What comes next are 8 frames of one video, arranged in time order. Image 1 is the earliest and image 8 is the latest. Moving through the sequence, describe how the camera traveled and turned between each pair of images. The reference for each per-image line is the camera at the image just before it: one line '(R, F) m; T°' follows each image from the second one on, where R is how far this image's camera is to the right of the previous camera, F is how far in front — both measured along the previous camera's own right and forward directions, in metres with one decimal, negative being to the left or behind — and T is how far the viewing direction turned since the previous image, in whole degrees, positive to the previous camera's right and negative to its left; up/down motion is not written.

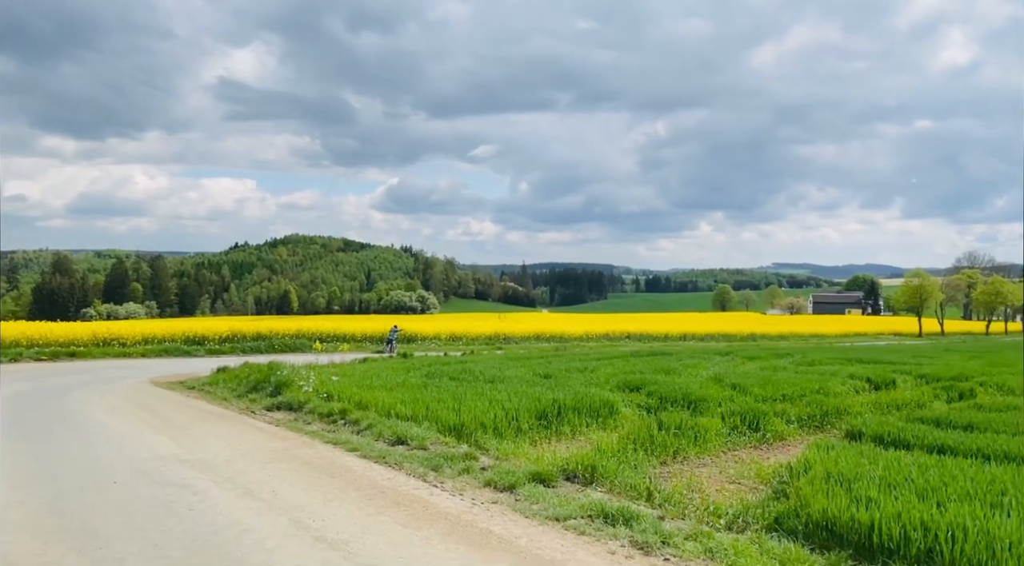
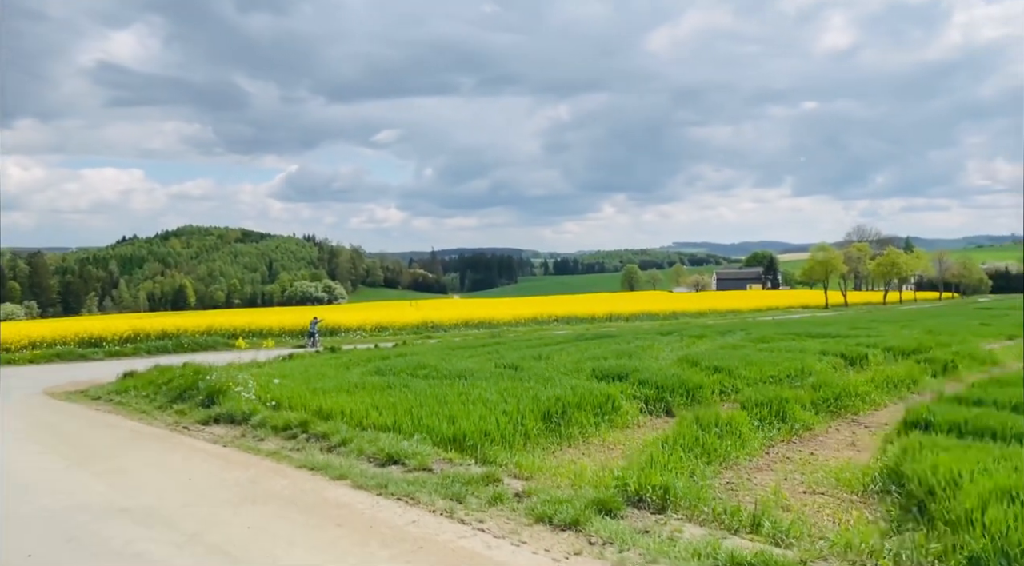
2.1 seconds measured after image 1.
(-1.0, +1.9) m; +6°
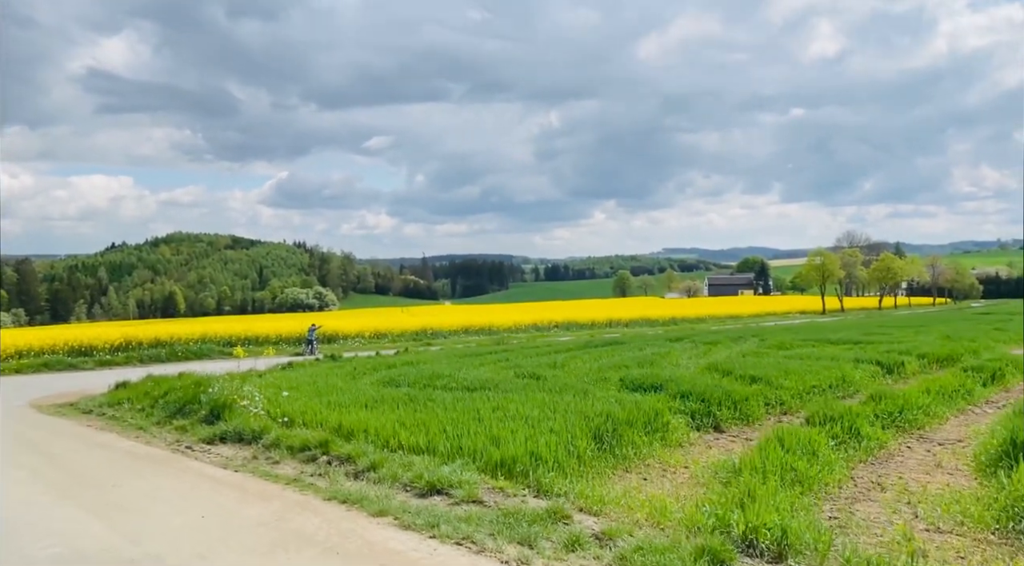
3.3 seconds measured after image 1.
(-0.6, +1.1) m; +1°
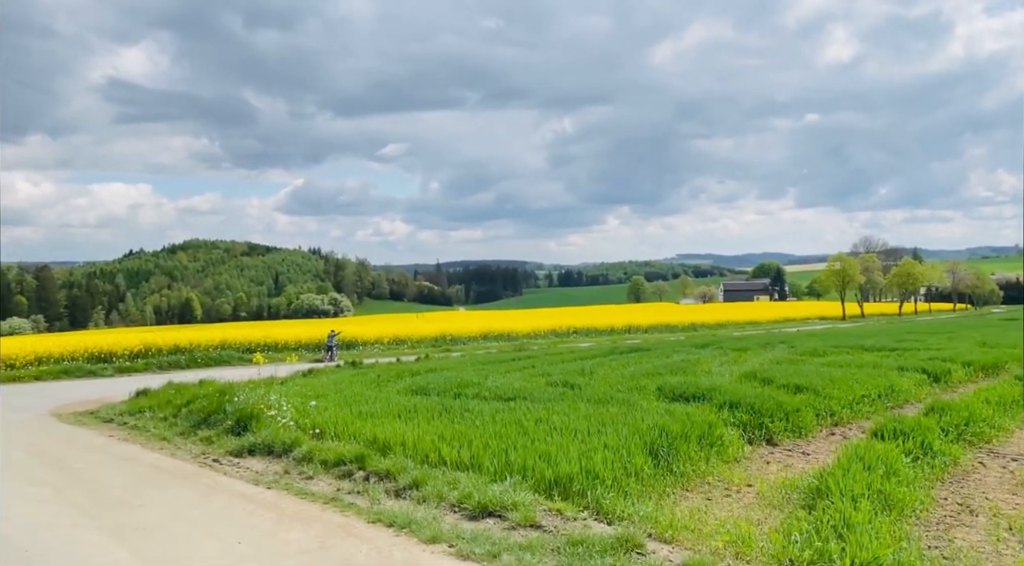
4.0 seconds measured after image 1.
(-0.4, +0.6) m; -1°
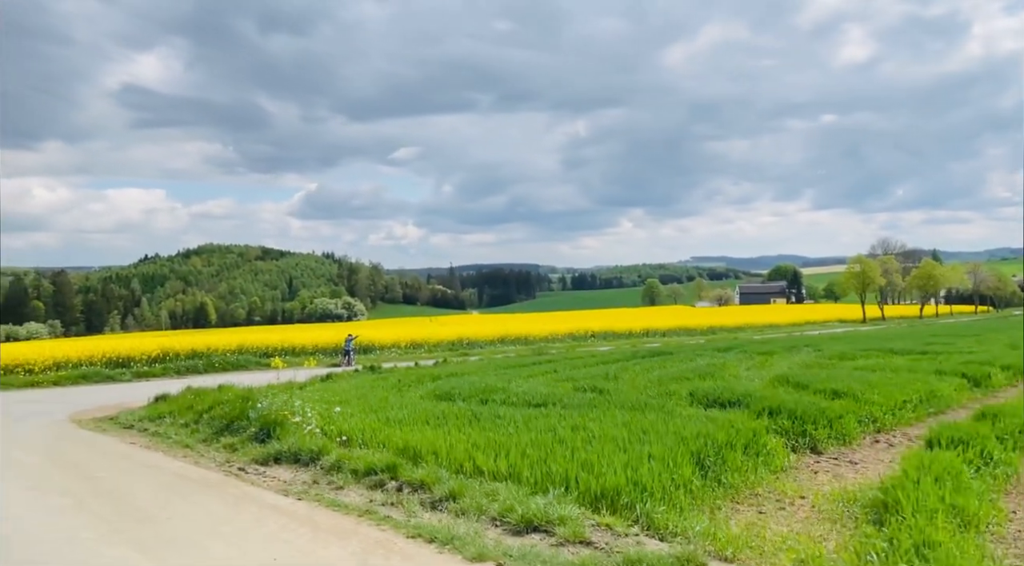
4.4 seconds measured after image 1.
(-0.2, +0.4) m; -1°
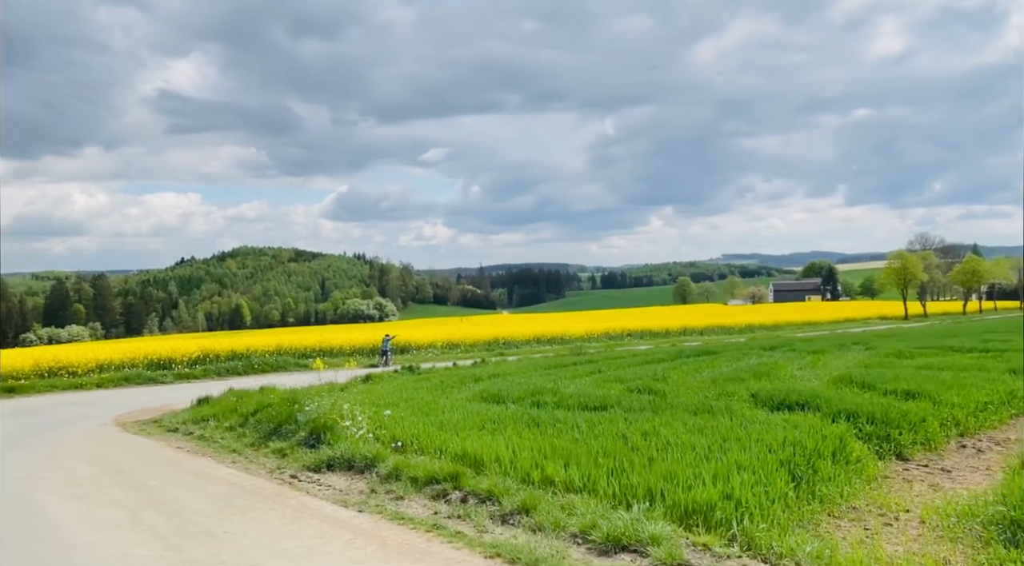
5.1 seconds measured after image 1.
(-0.4, +0.6) m; -2°
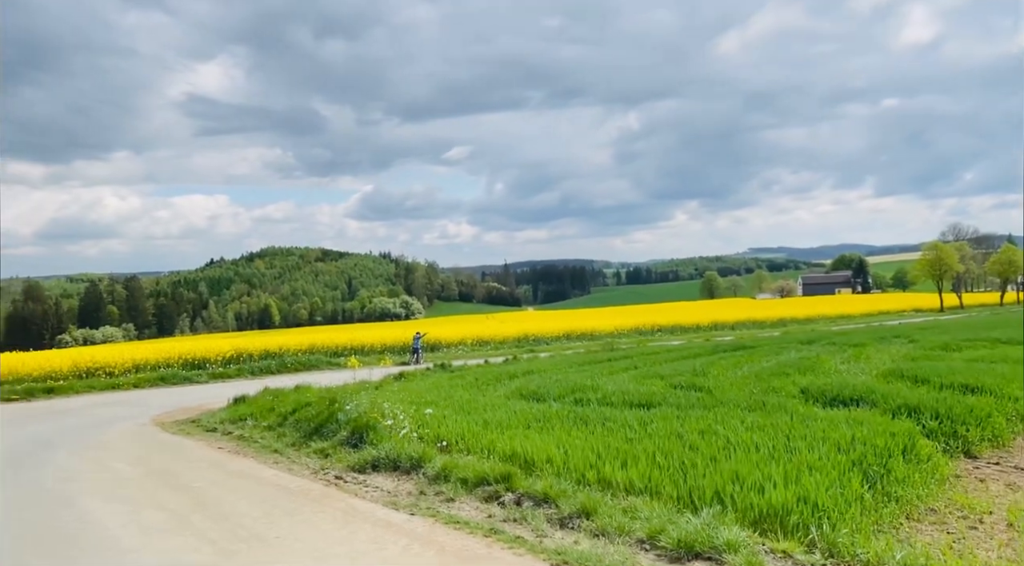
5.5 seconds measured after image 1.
(-0.2, +0.3) m; -2°
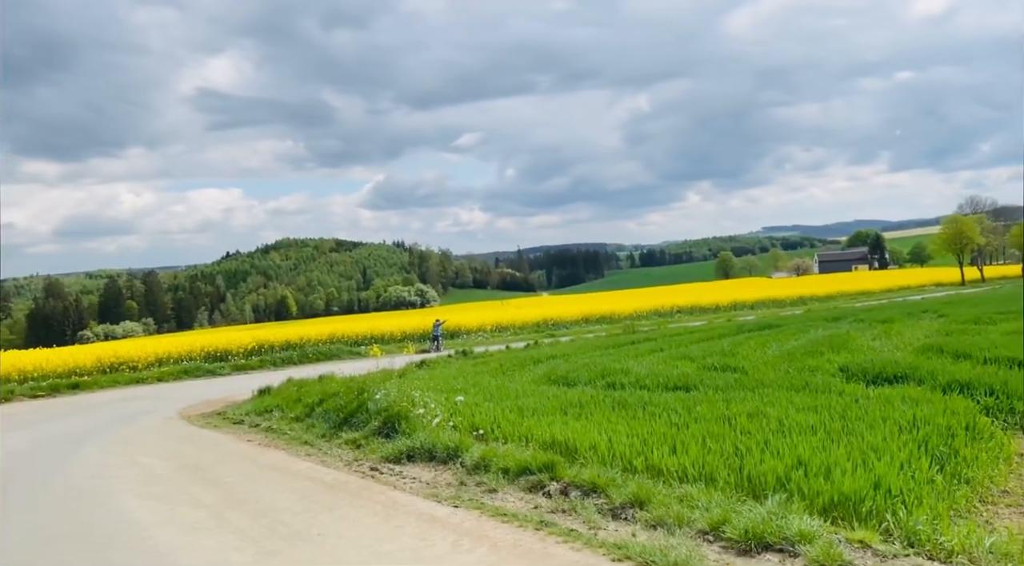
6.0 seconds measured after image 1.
(-0.2, +0.3) m; -1°
